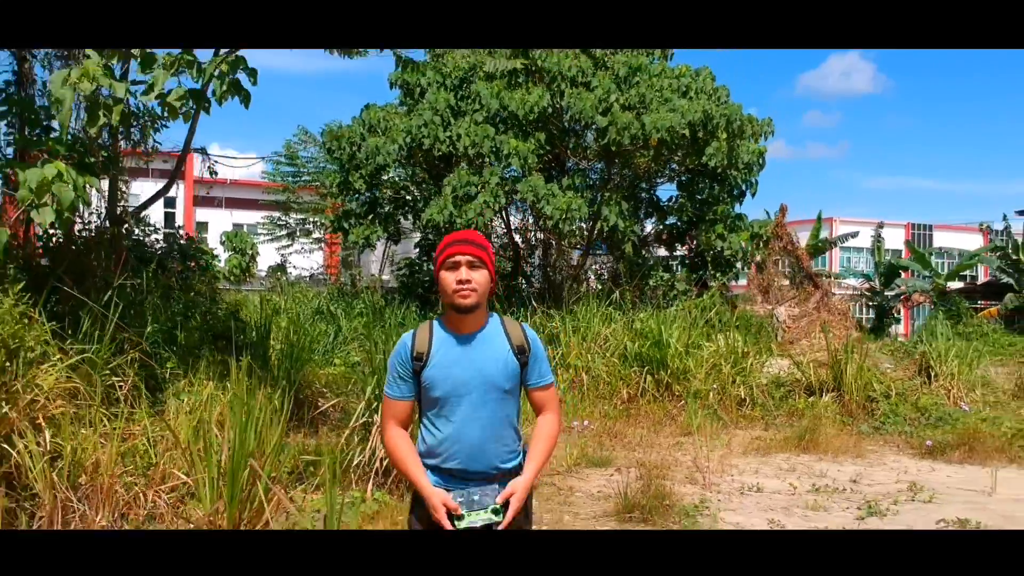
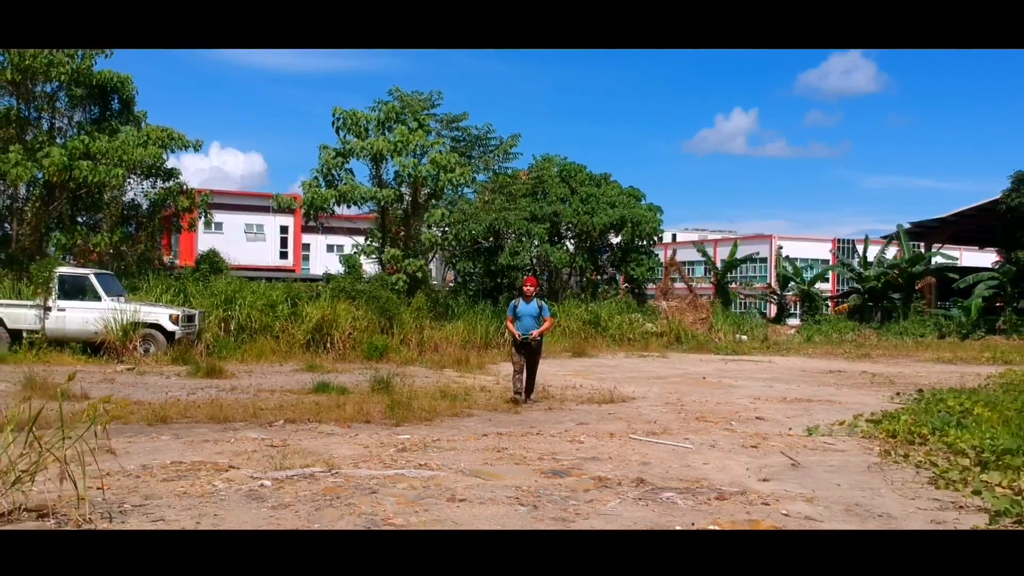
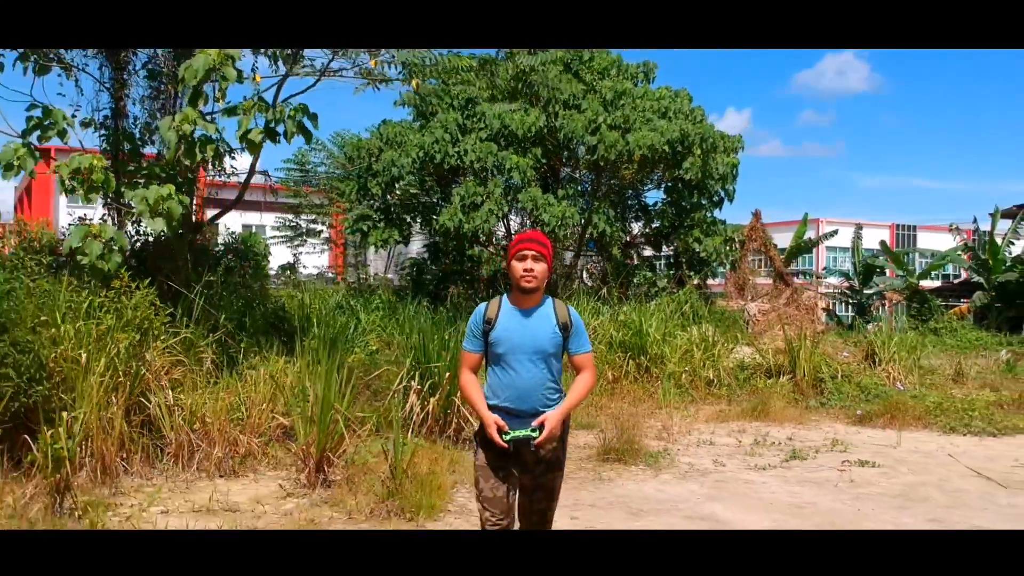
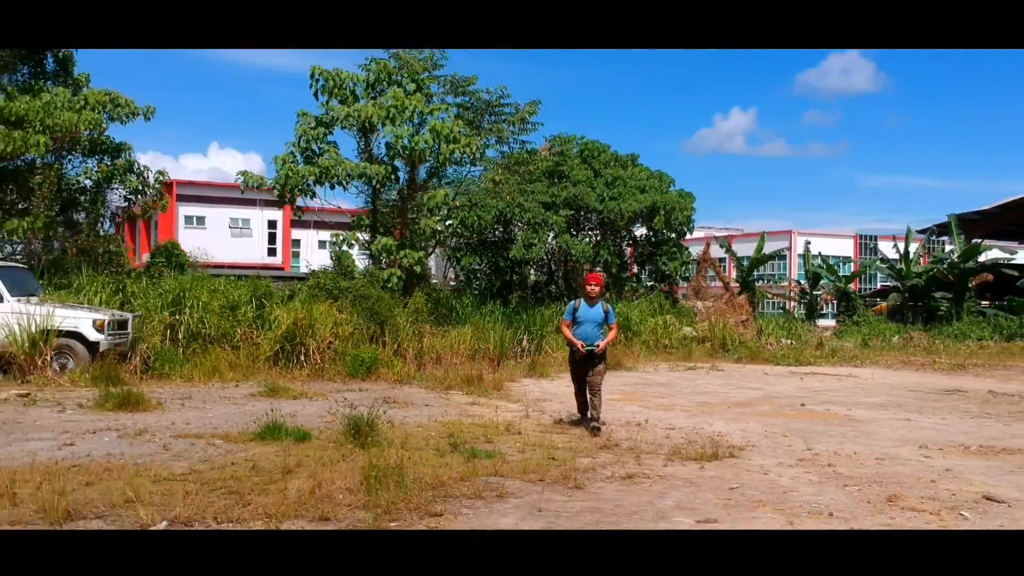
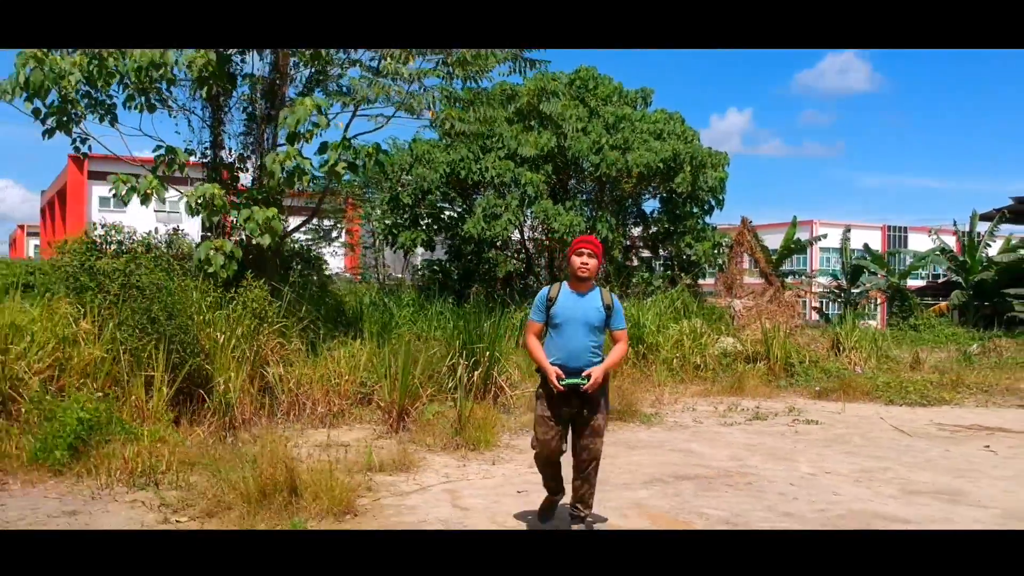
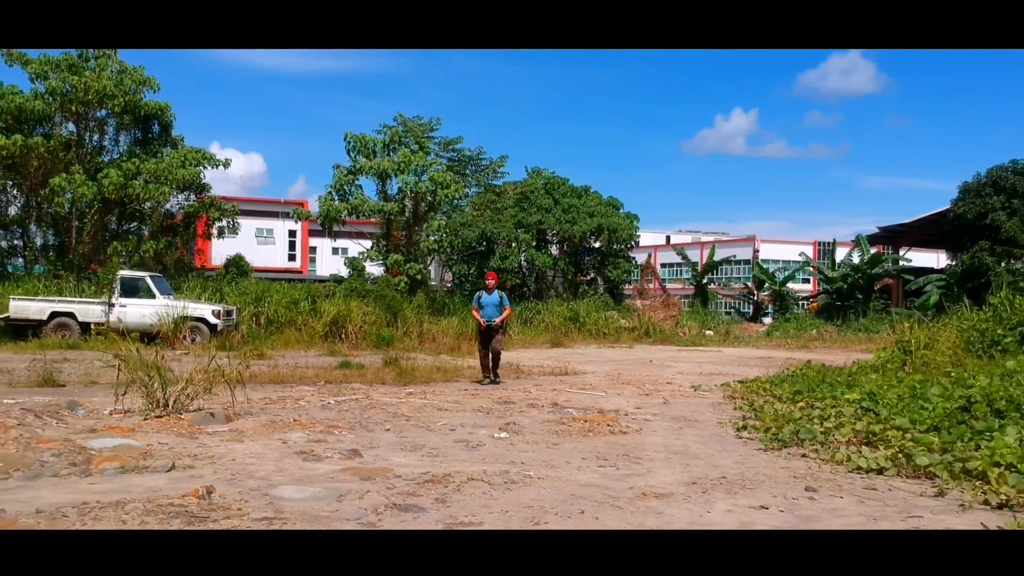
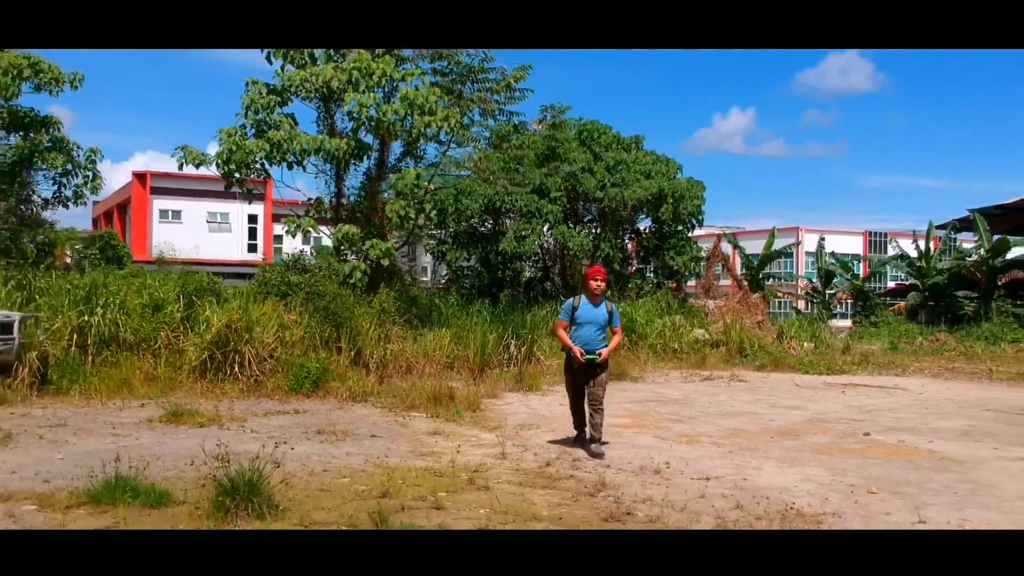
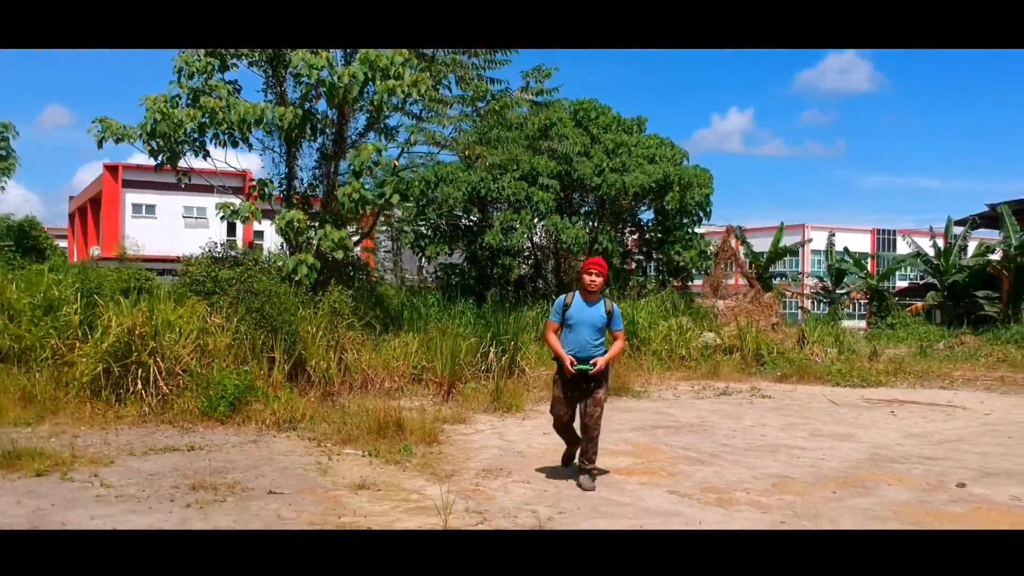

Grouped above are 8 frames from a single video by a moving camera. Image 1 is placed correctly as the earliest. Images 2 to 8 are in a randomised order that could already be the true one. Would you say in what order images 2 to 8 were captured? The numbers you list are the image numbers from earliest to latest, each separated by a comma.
3, 5, 8, 7, 4, 2, 6
